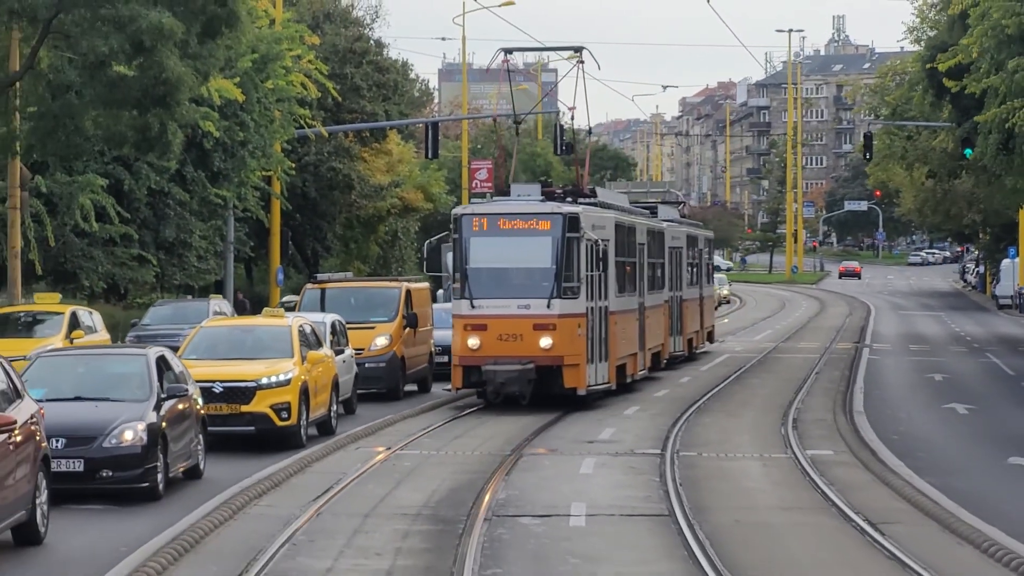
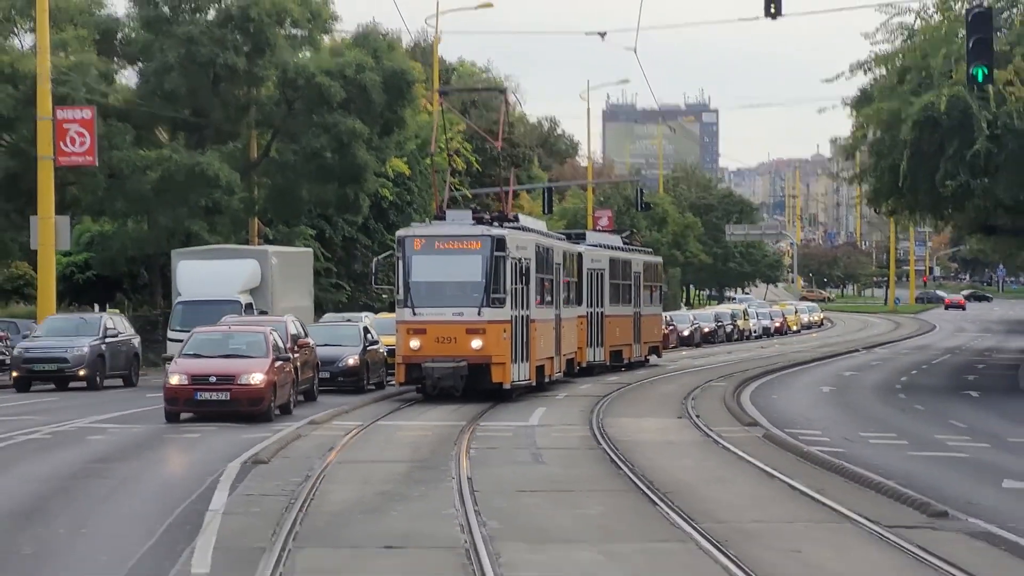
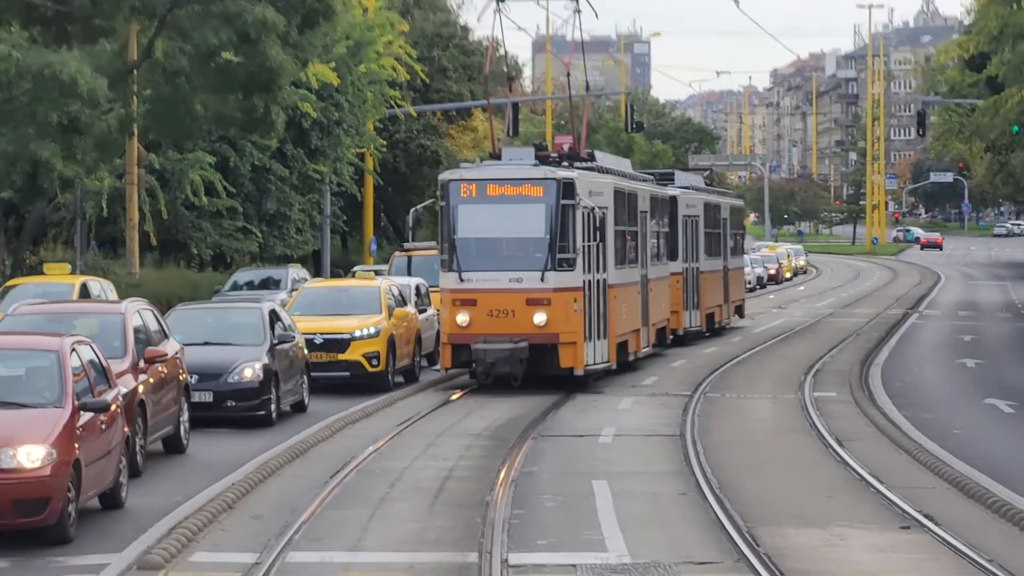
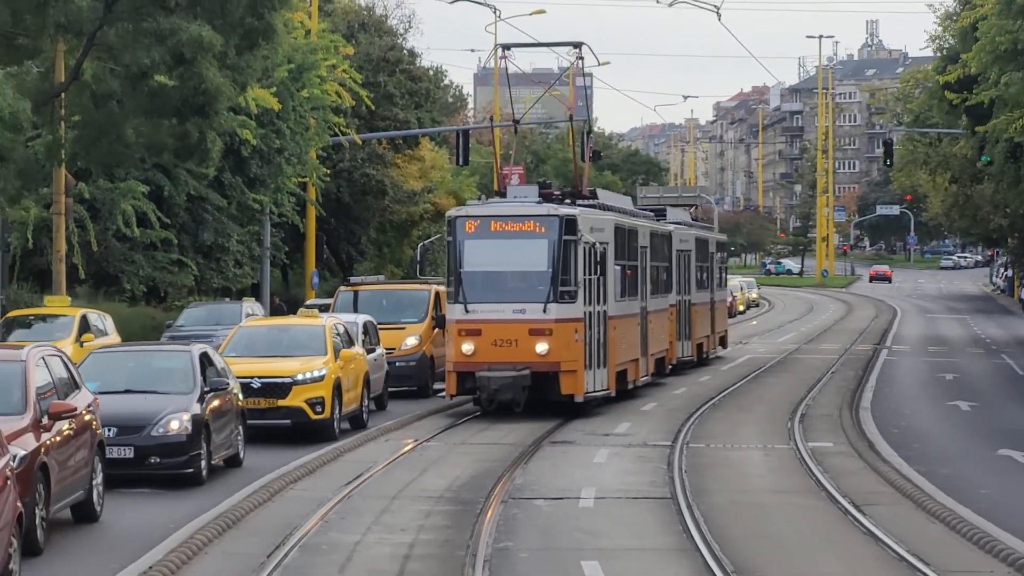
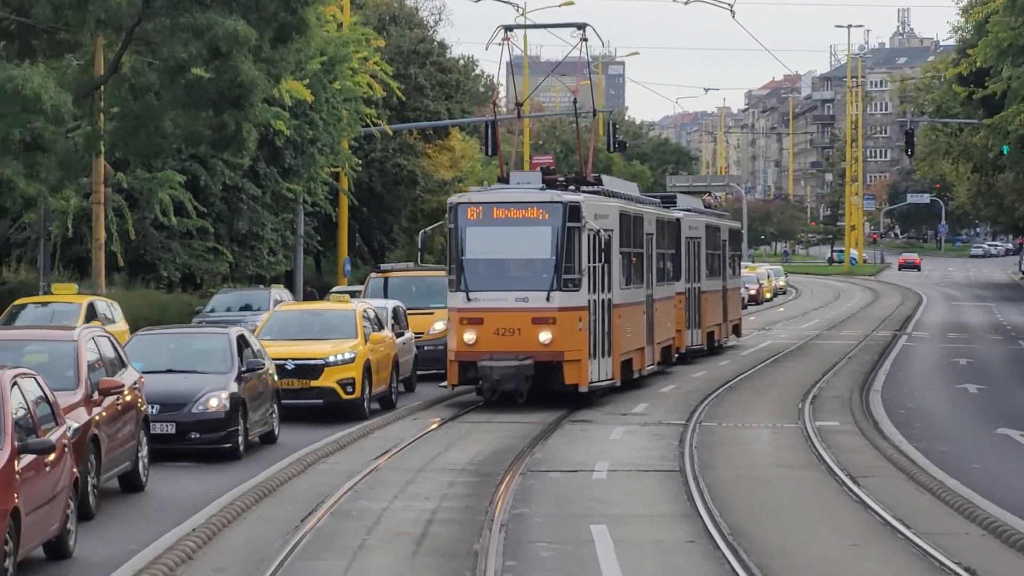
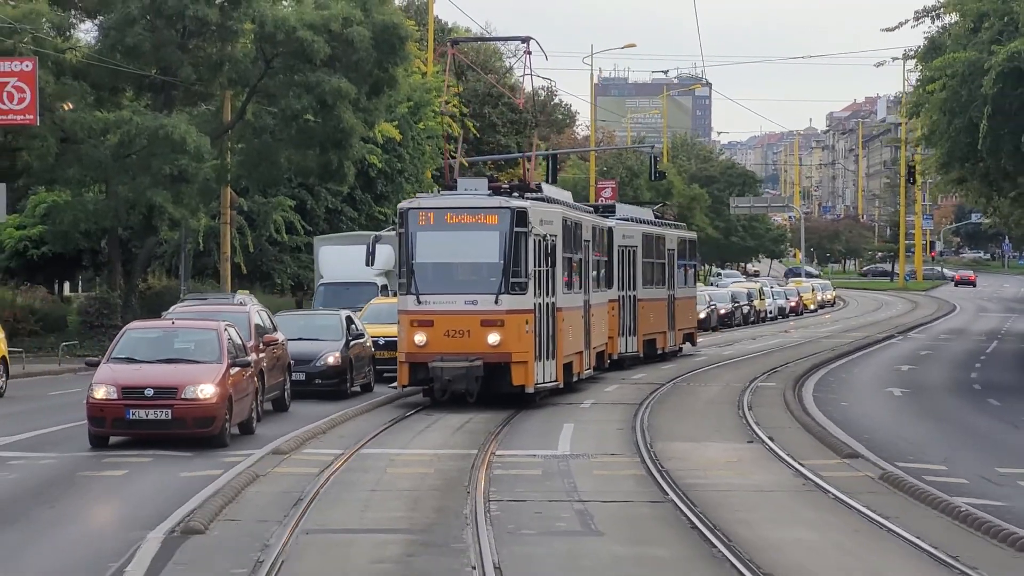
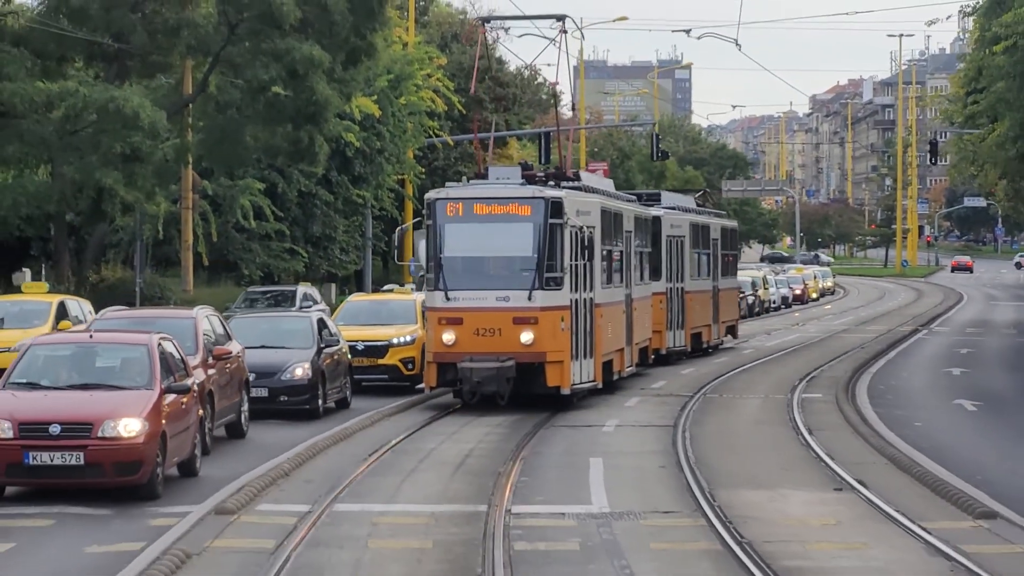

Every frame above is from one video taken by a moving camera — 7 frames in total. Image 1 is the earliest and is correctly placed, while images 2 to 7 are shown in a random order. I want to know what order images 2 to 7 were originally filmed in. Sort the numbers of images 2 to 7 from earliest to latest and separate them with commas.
4, 5, 3, 7, 6, 2
